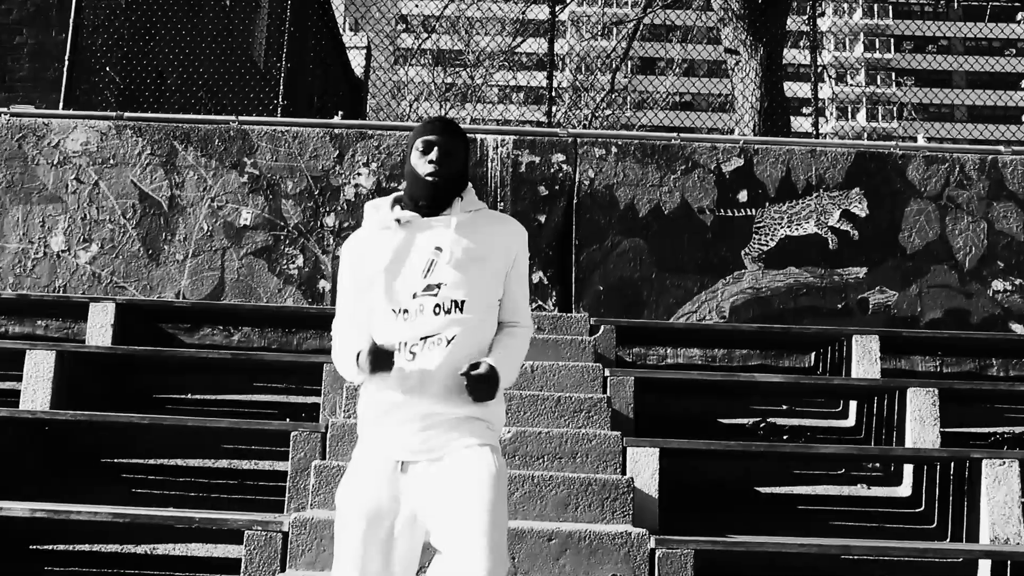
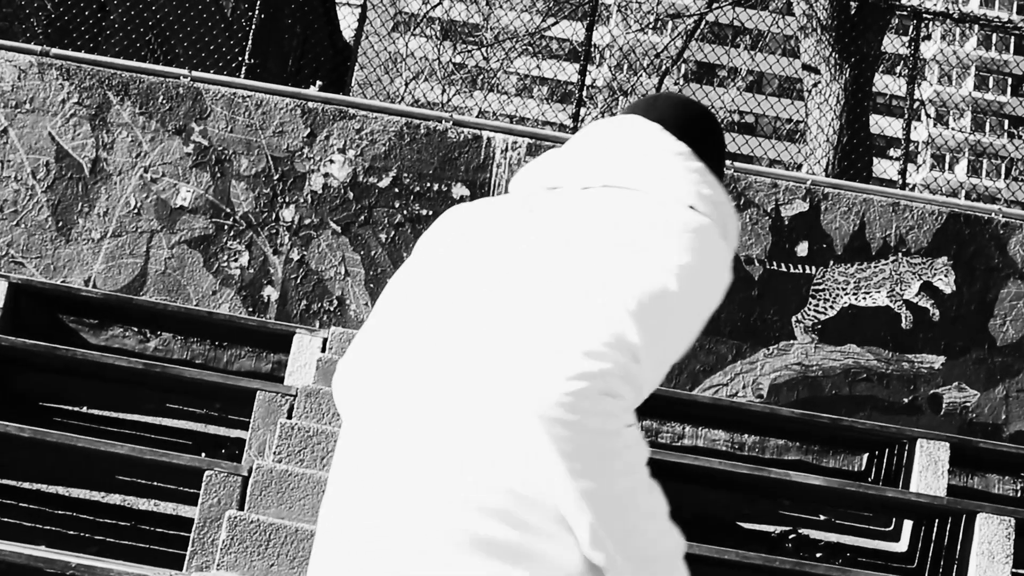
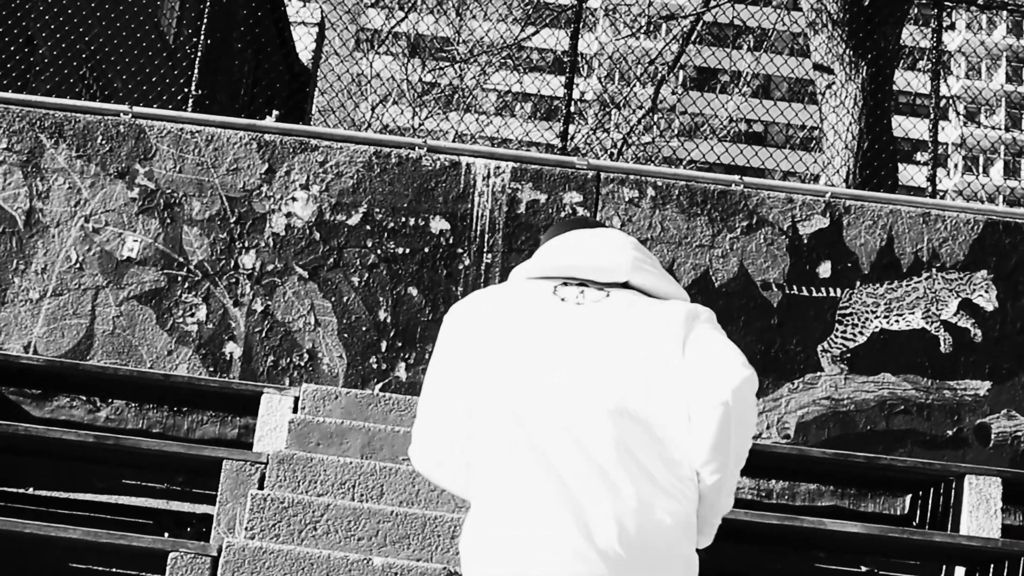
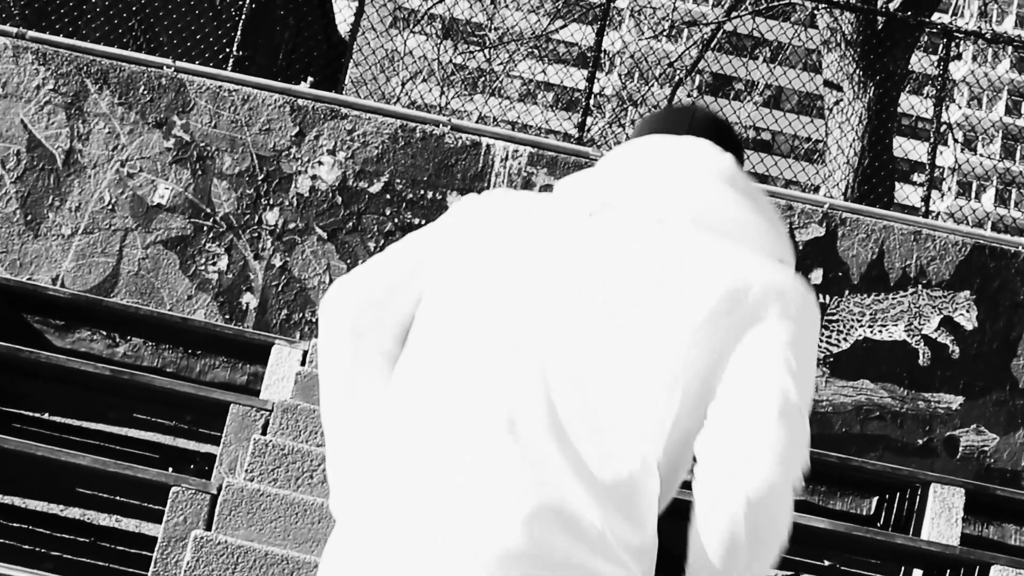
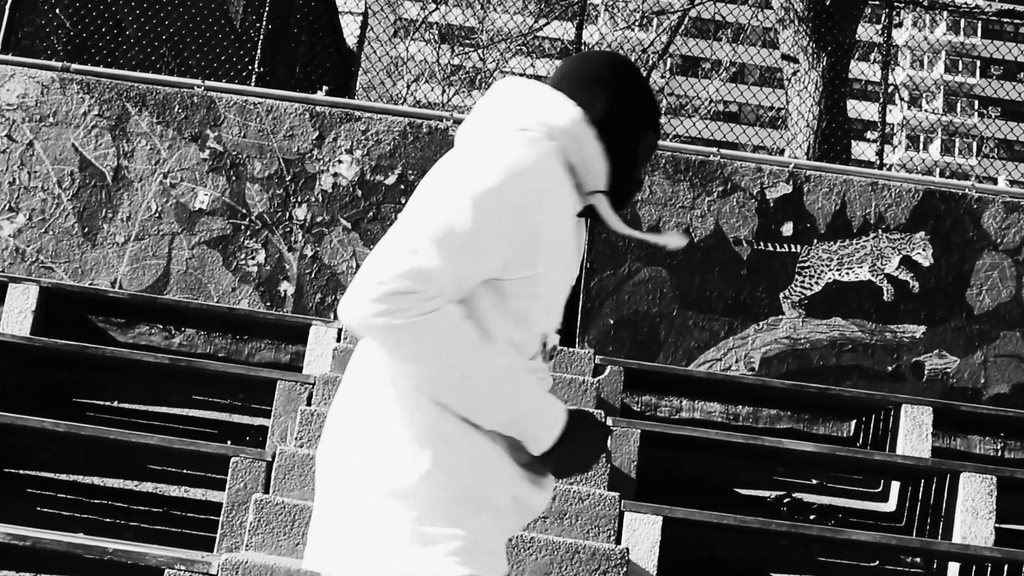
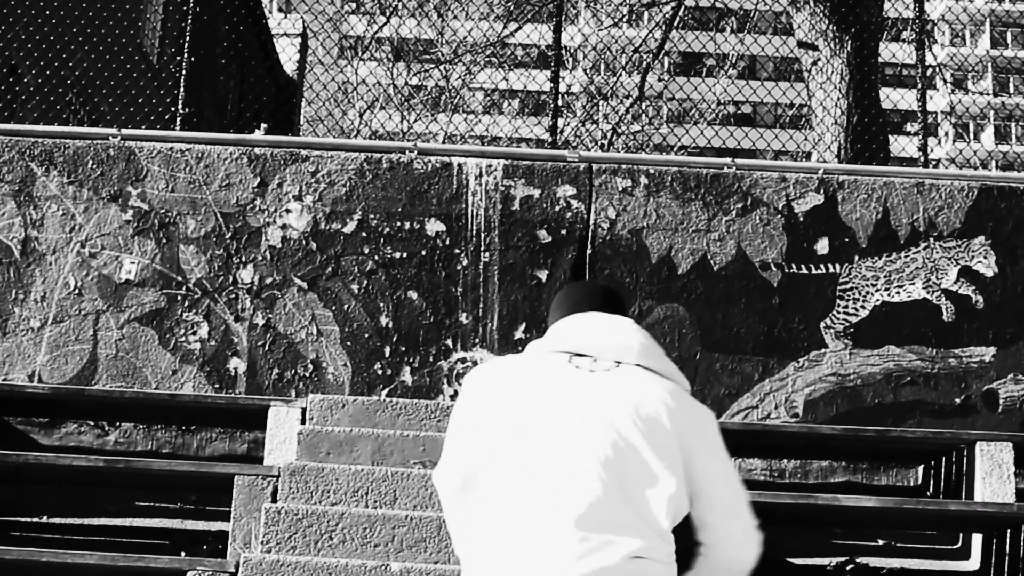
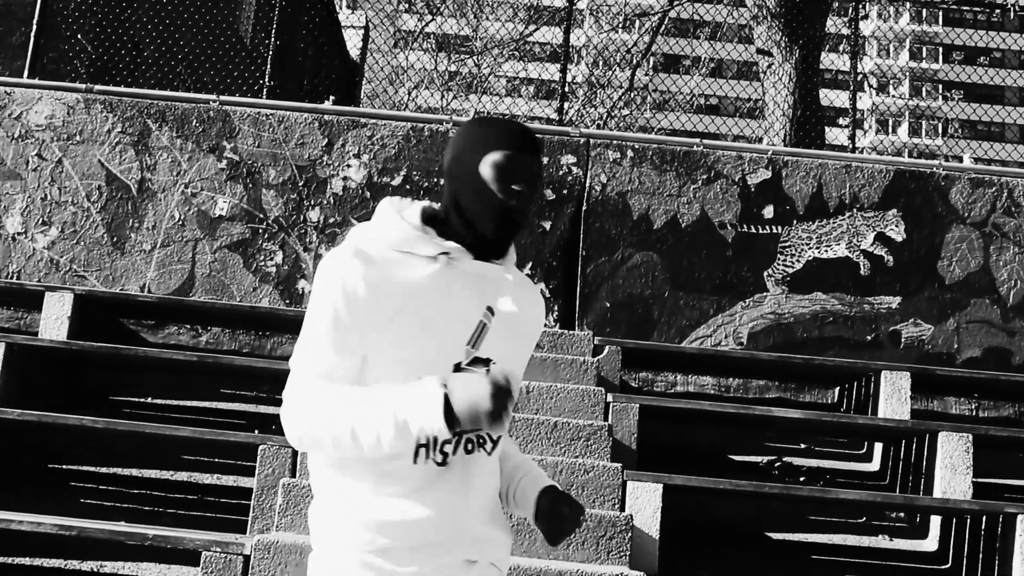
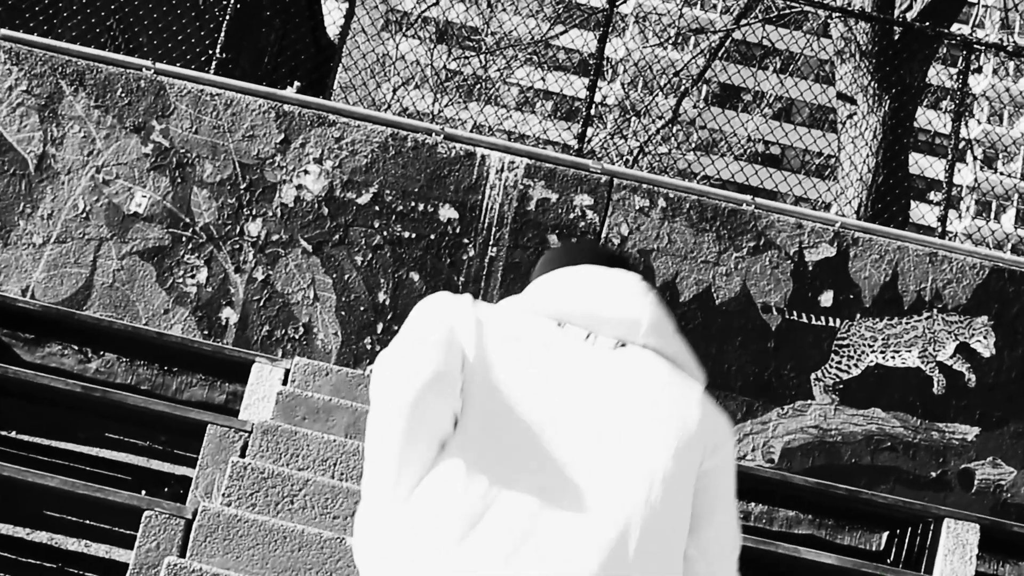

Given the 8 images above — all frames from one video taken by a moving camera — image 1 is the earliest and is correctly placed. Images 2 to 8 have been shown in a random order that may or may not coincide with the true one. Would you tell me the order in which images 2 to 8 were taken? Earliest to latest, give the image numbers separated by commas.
7, 5, 2, 4, 8, 3, 6
